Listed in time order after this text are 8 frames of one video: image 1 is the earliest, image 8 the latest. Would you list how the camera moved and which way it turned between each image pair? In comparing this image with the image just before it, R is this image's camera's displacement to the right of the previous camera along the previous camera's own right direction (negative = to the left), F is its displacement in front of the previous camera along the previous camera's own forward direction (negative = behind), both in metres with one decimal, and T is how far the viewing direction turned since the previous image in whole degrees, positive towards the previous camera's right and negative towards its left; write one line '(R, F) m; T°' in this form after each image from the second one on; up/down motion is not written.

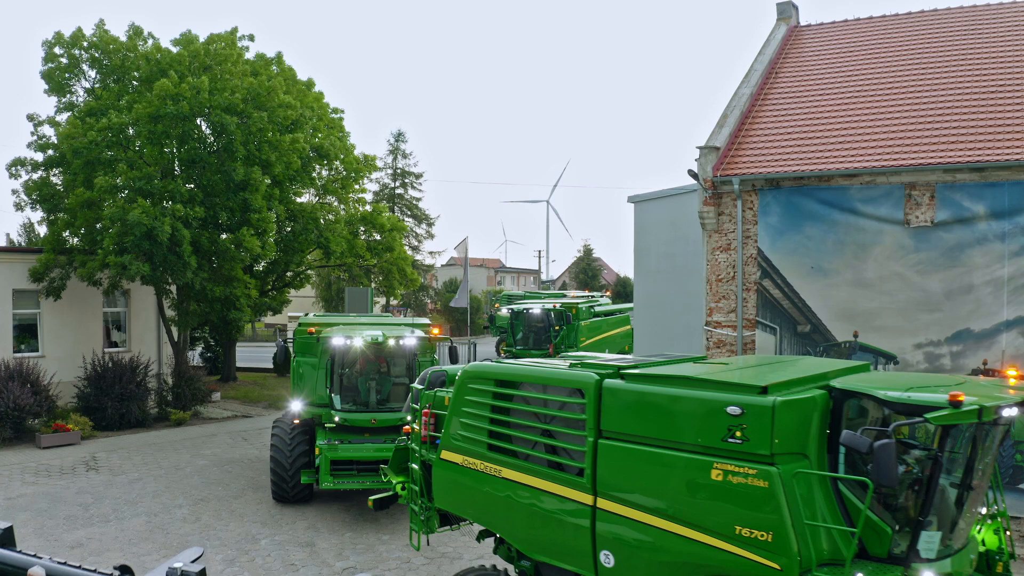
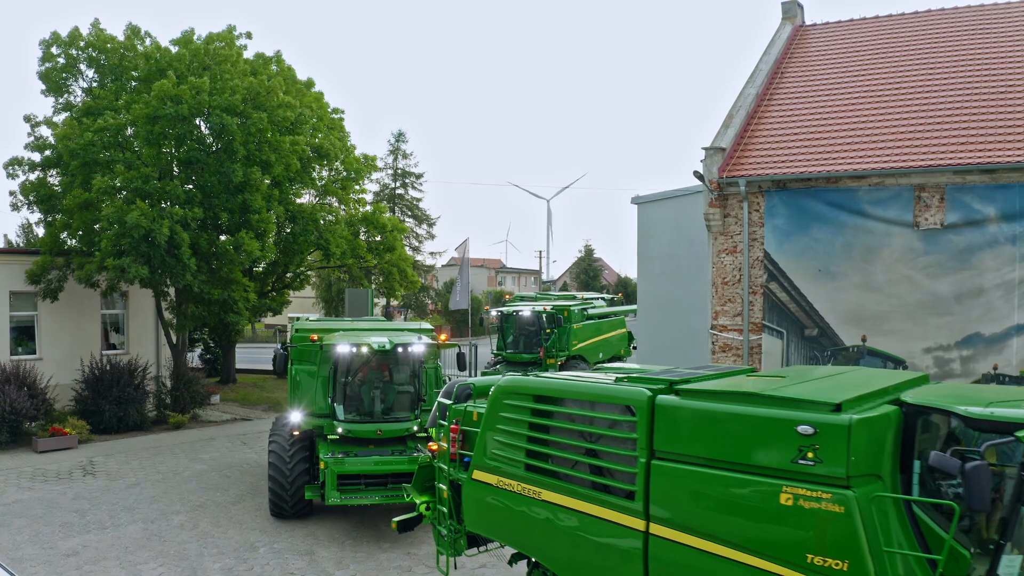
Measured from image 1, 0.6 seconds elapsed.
(-0.1, +0.2) m; 0°
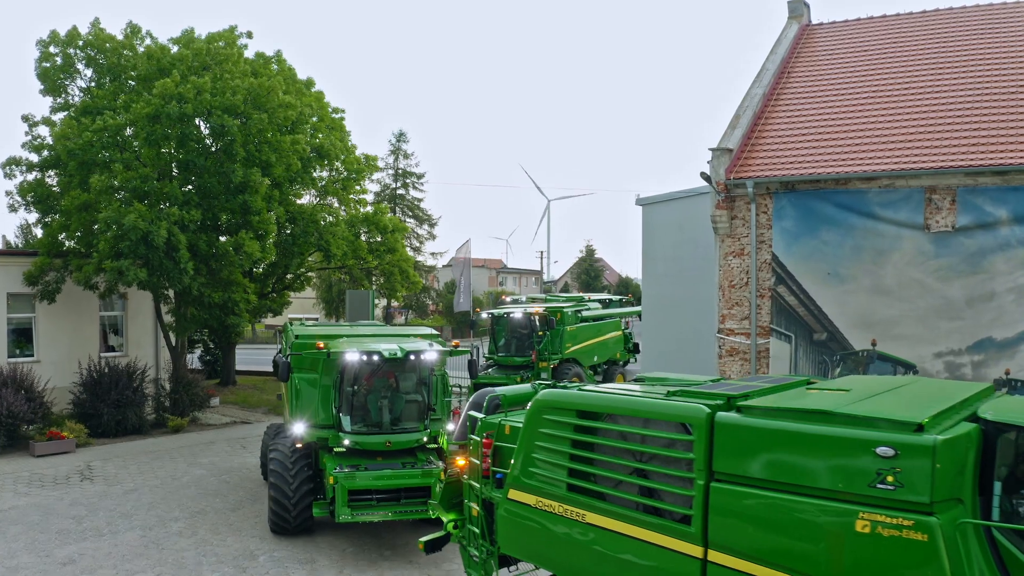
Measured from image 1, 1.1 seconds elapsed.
(-0.1, +0.2) m; 0°
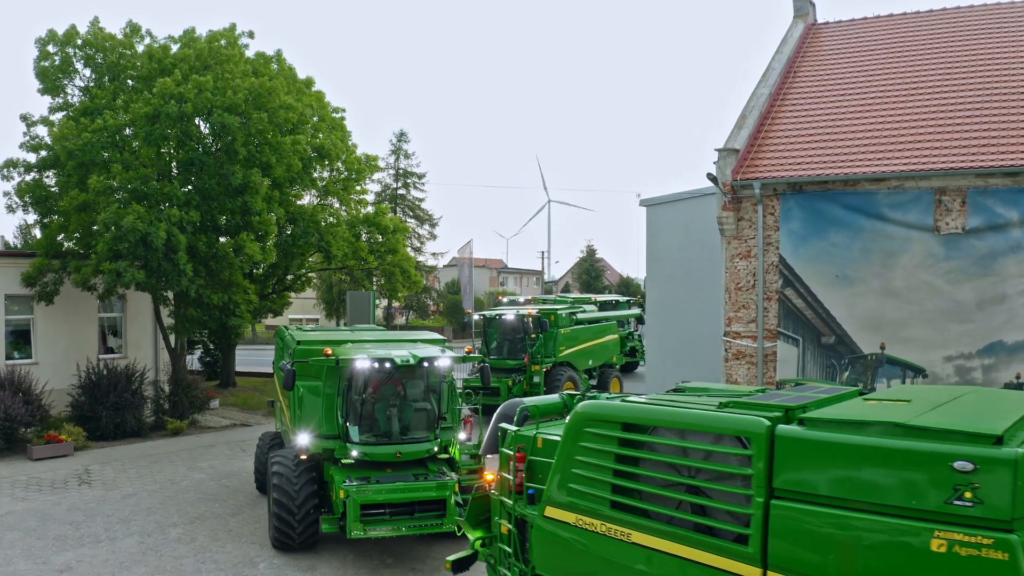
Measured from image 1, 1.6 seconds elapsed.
(-0.1, +0.2) m; 0°
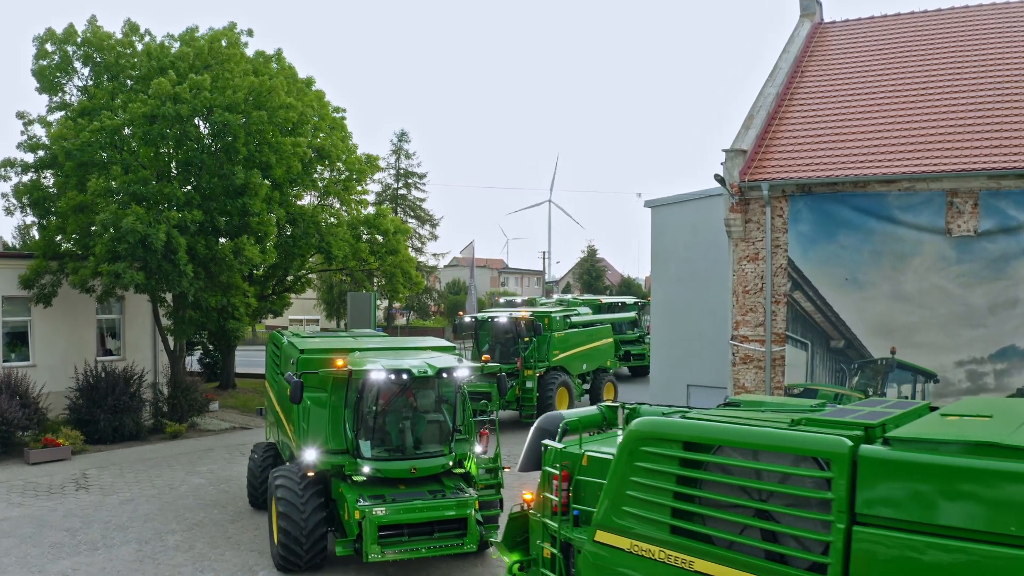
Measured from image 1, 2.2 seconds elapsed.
(-0.1, +0.2) m; 0°
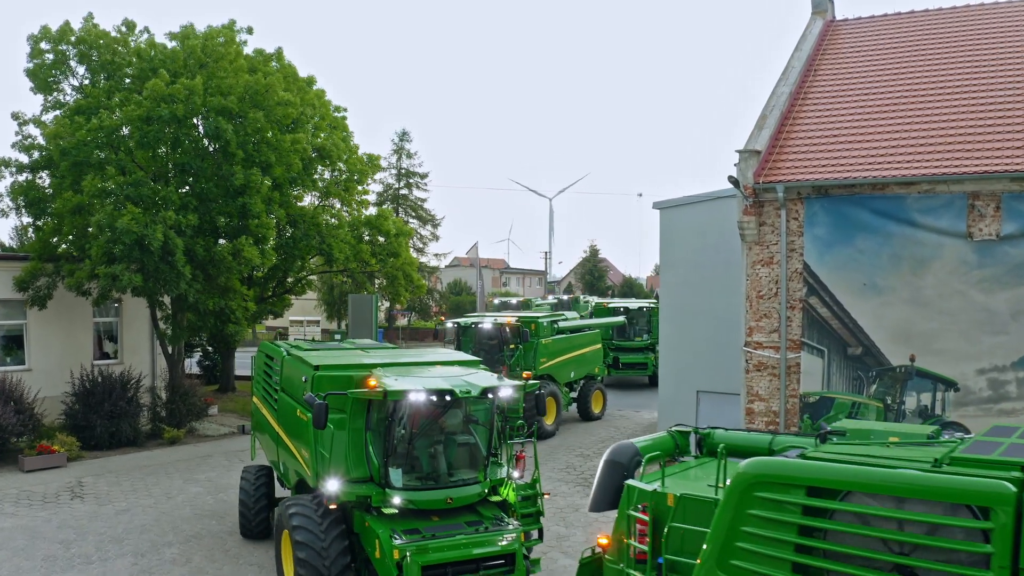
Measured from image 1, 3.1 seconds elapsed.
(-0.1, +0.4) m; 0°
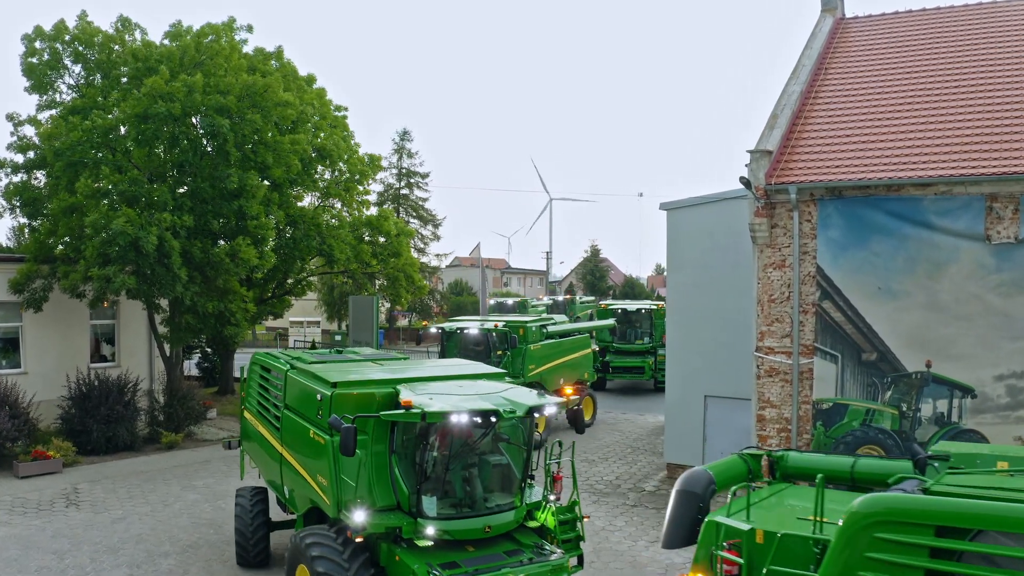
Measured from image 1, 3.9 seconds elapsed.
(-0.1, +0.3) m; 0°
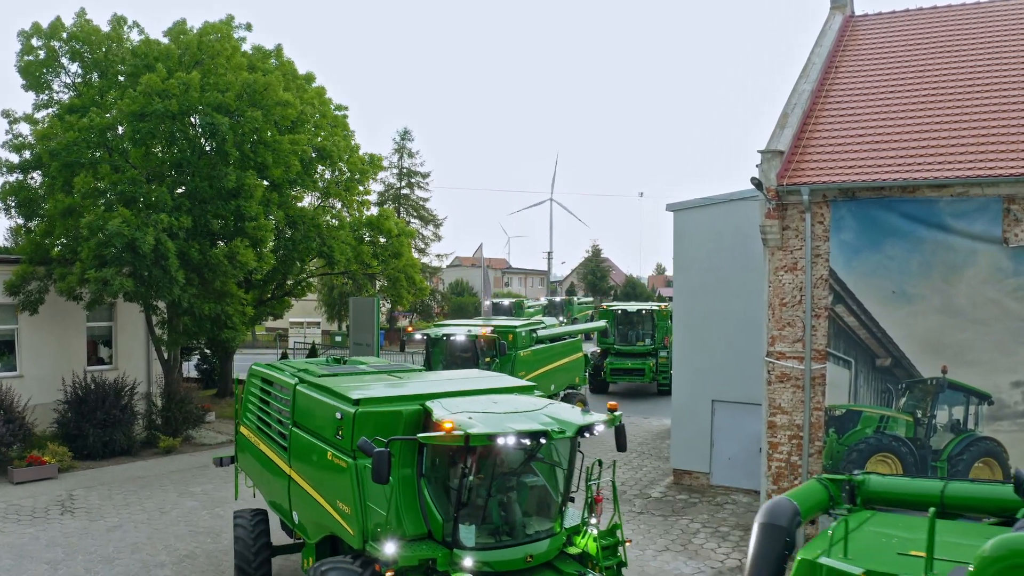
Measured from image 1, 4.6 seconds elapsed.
(-0.1, +0.3) m; 0°
